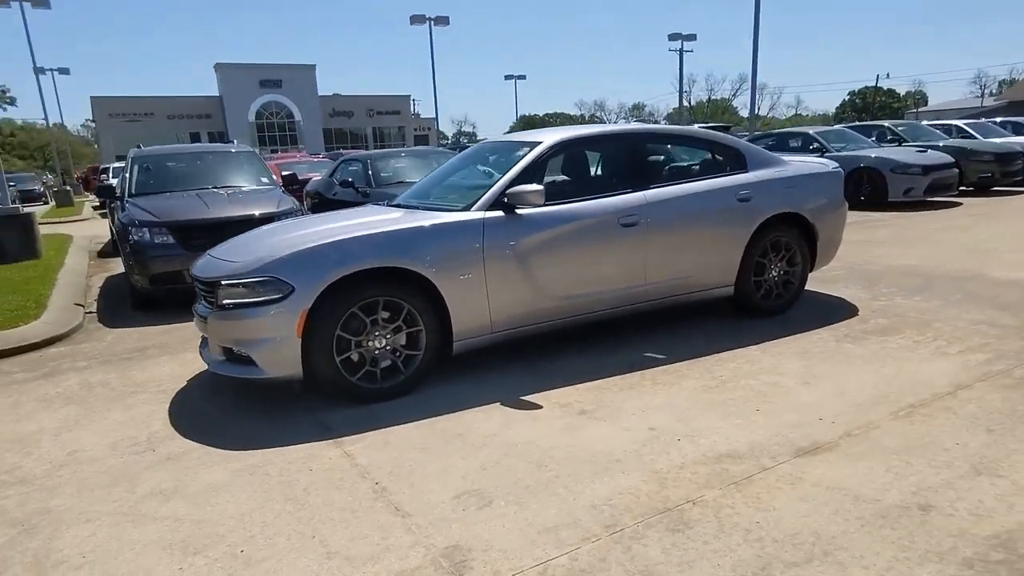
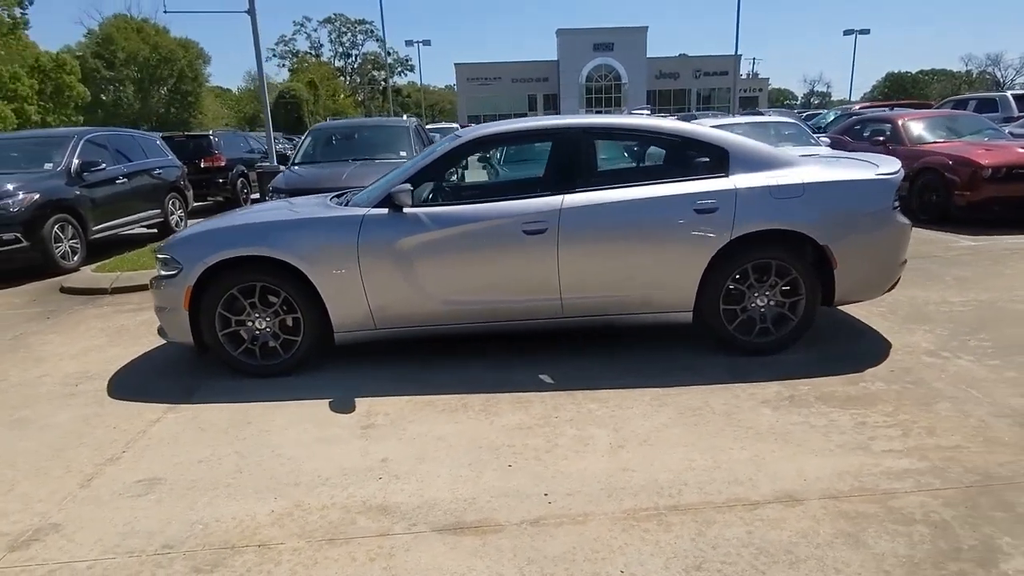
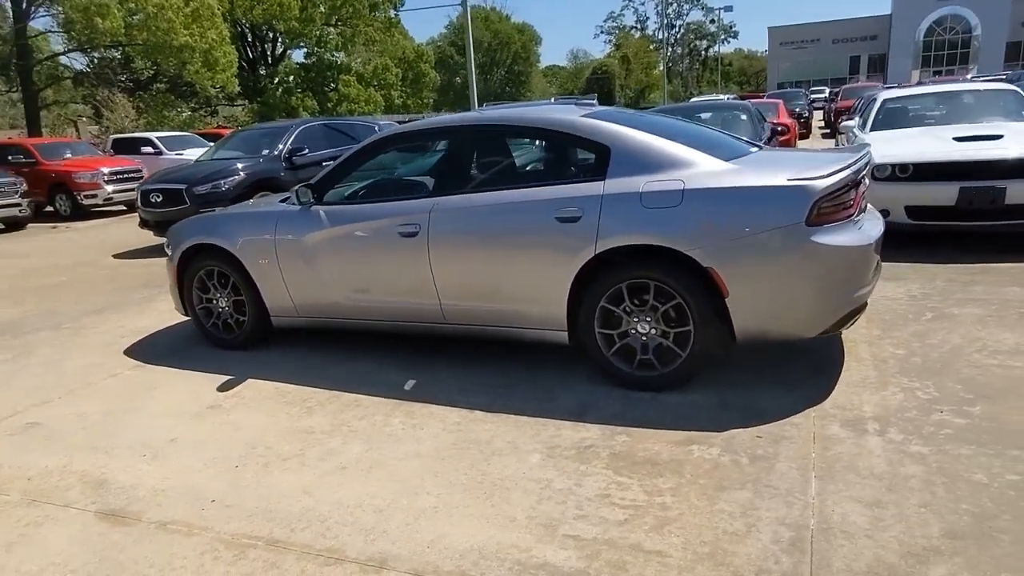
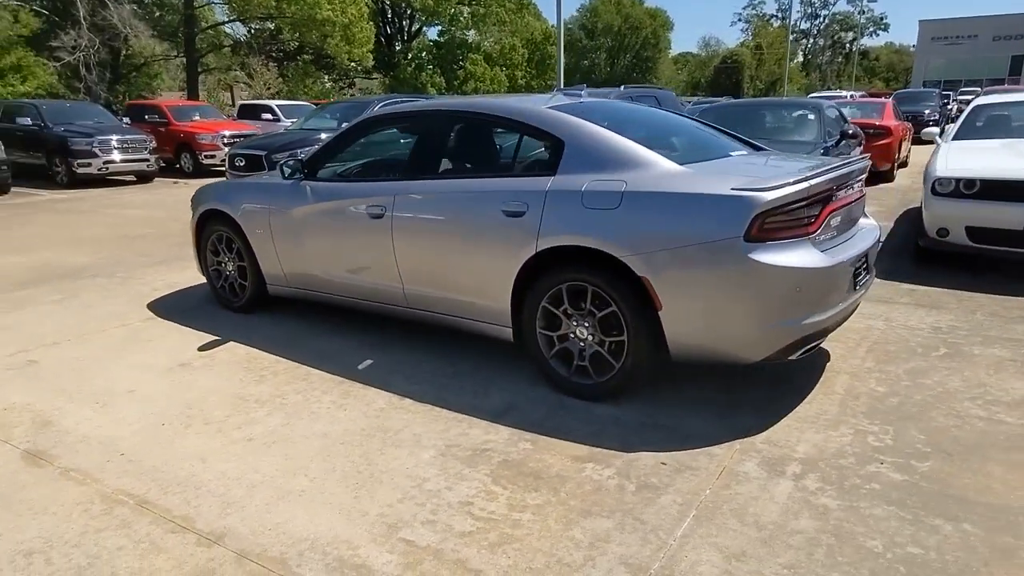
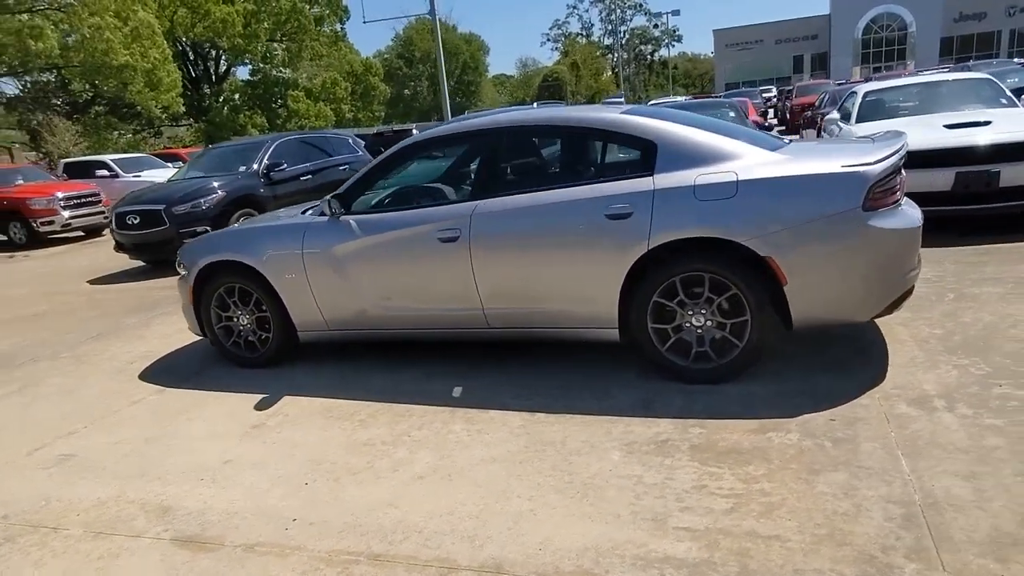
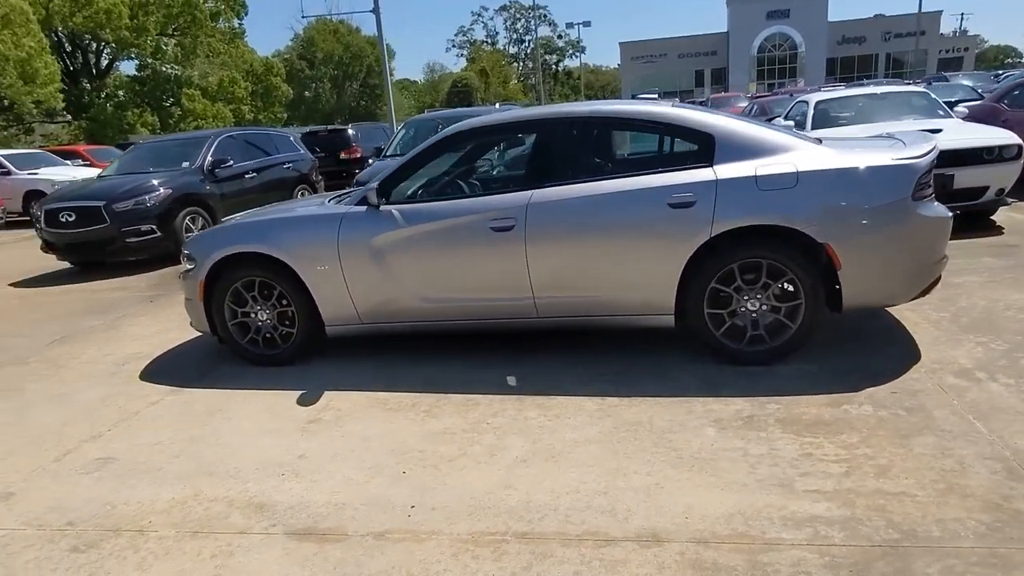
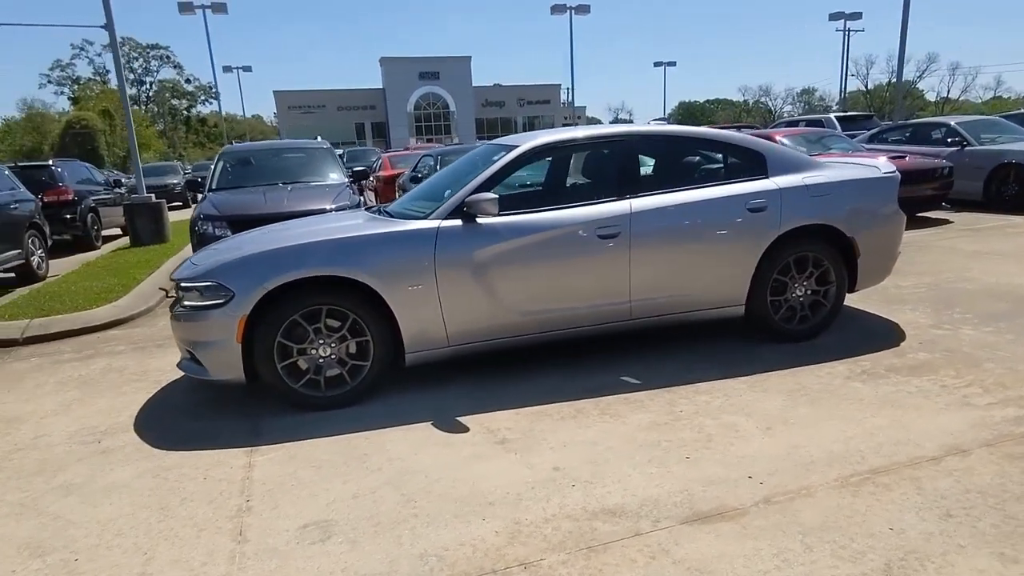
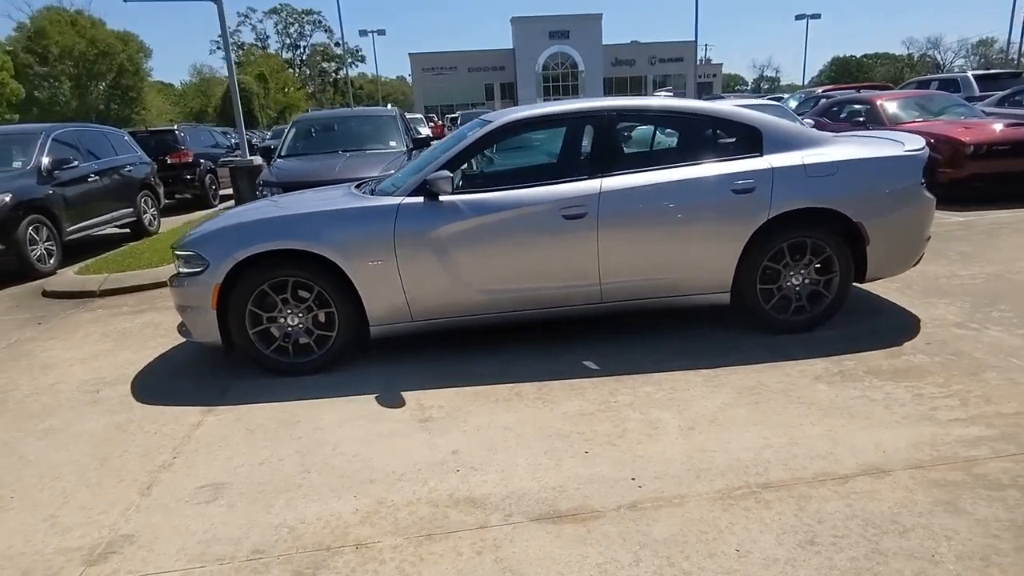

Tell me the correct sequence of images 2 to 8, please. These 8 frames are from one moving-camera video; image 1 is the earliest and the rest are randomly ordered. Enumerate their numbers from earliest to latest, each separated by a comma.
7, 8, 2, 6, 5, 3, 4
